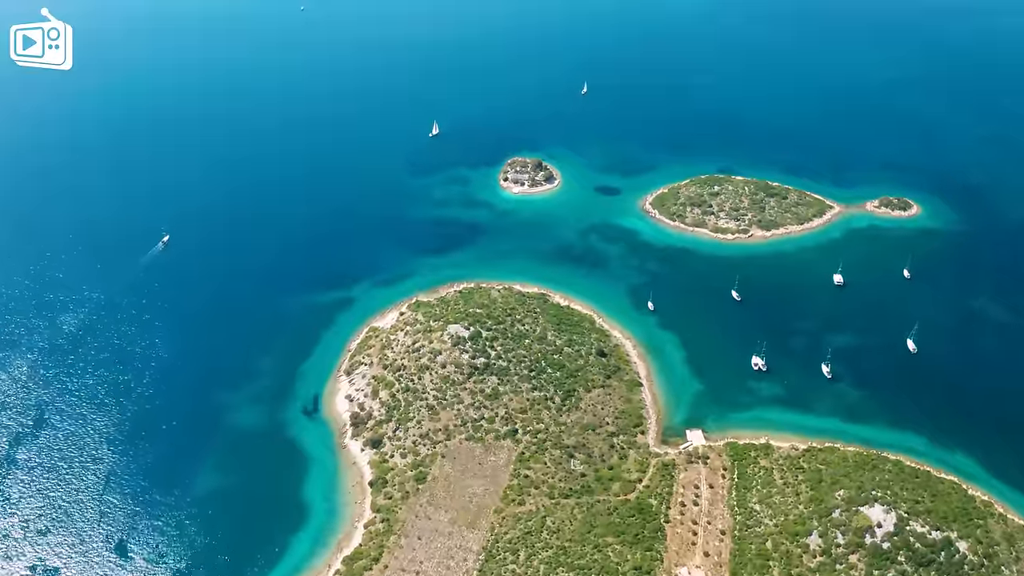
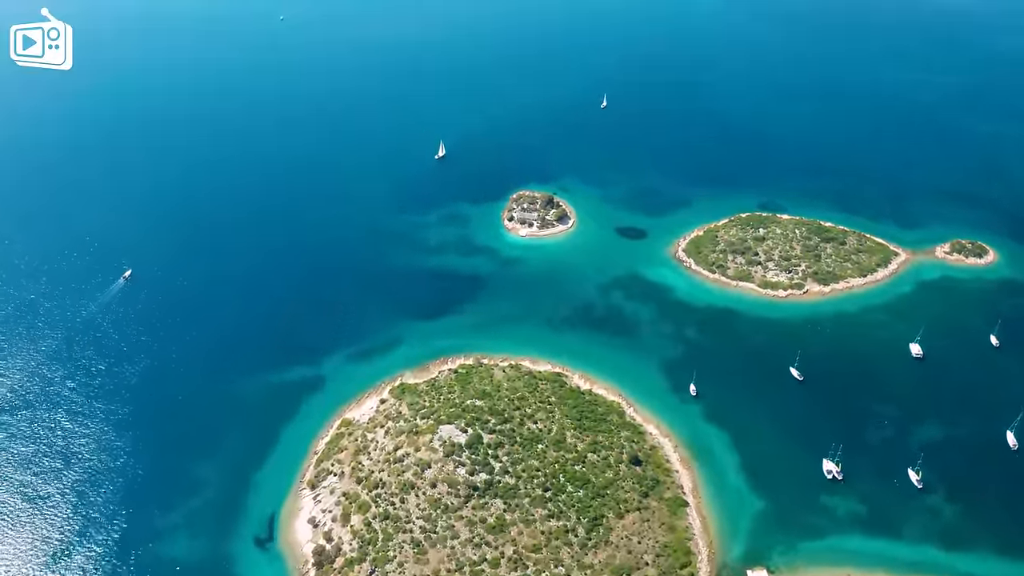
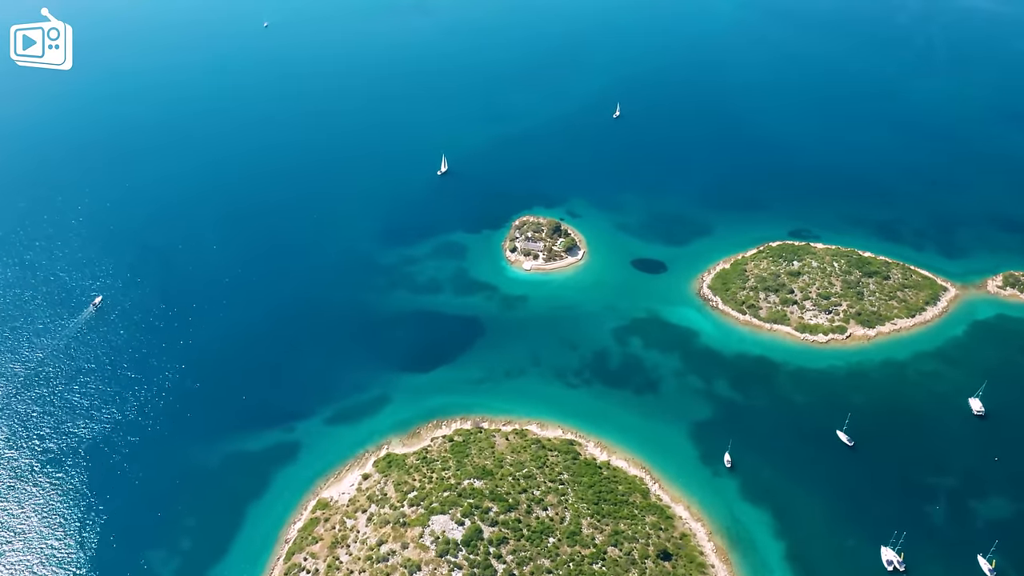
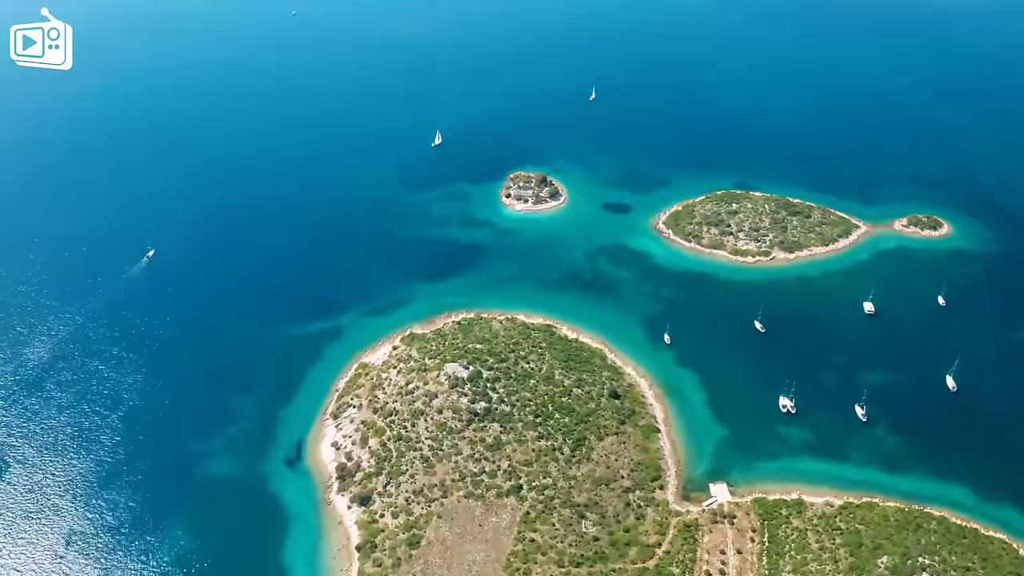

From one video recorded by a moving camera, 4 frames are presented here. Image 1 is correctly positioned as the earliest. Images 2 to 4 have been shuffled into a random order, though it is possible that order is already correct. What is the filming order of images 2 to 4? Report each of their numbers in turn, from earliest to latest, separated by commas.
4, 2, 3
